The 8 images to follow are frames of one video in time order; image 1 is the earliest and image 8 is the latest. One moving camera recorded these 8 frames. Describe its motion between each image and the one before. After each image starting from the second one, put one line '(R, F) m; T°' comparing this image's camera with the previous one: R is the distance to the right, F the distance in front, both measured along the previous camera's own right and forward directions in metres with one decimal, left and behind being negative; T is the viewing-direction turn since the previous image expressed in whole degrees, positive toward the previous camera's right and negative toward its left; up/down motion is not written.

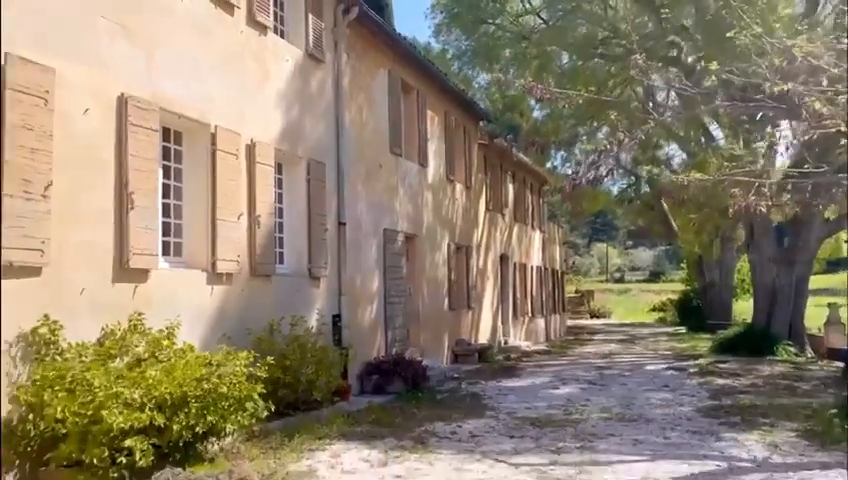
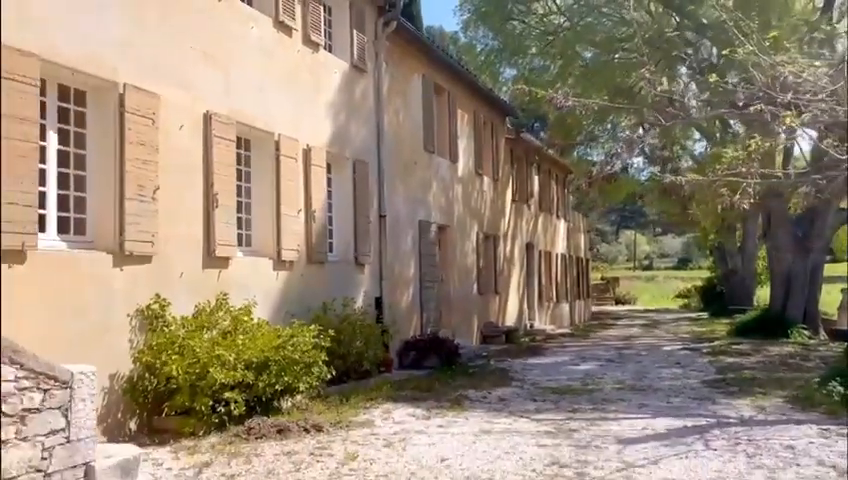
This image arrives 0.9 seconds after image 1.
(-0.1, -1.2) m; -2°
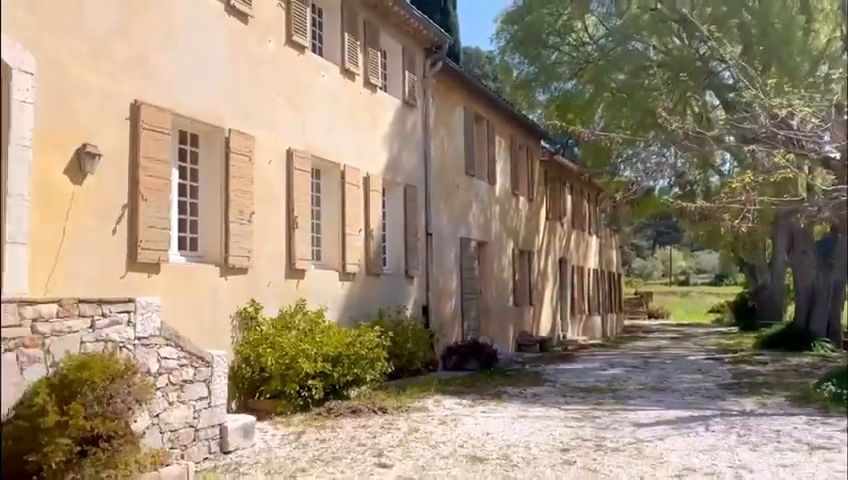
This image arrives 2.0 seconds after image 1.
(-0.2, -1.5) m; -3°
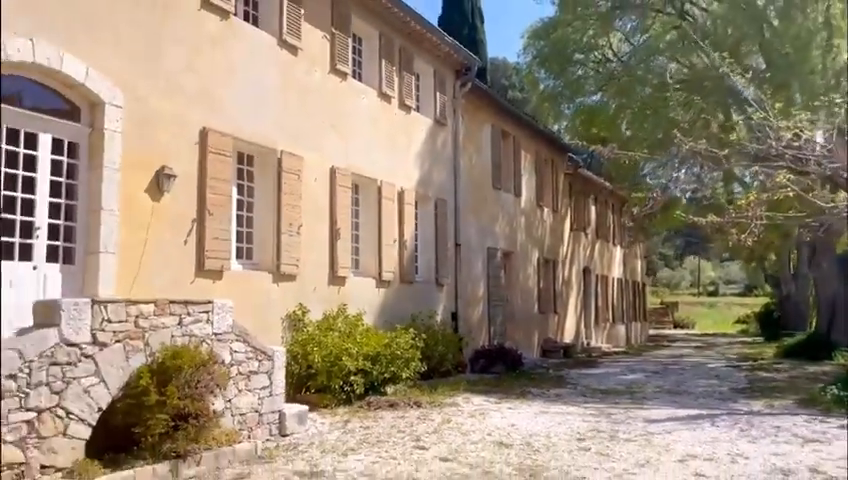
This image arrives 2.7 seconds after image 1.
(-0.1, -0.9) m; -2°
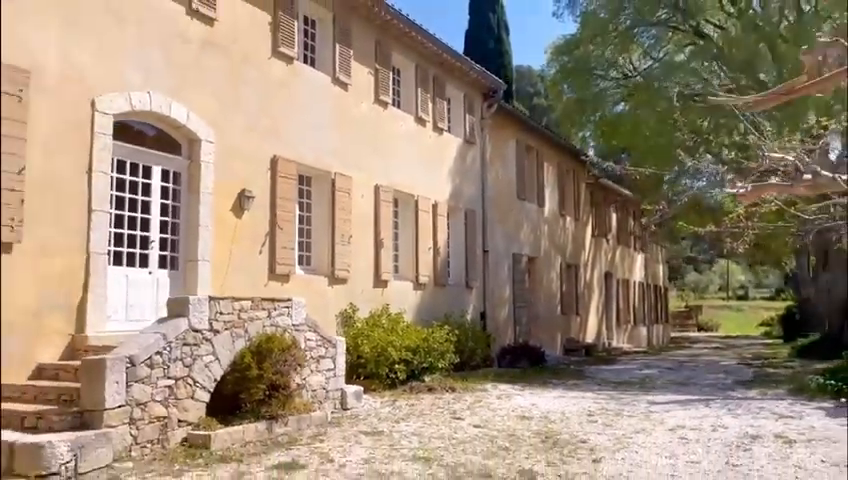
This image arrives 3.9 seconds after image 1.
(-0.1, -1.5) m; -2°
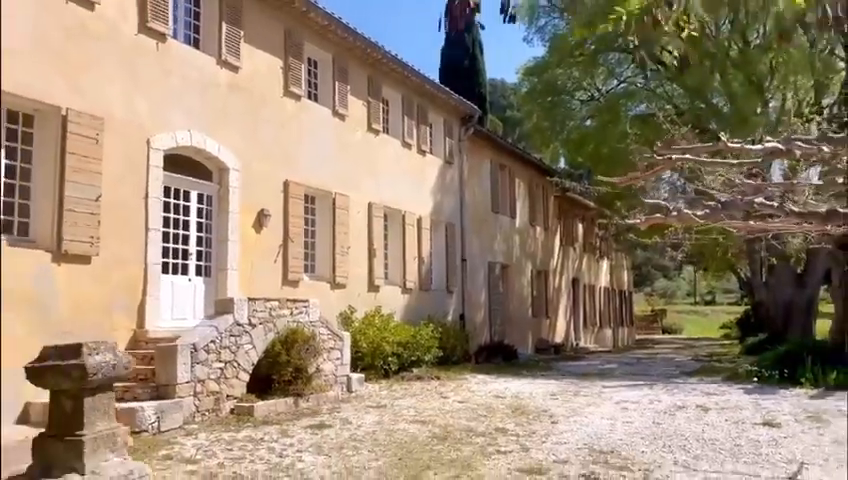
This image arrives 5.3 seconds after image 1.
(-0.3, -1.8) m; +2°
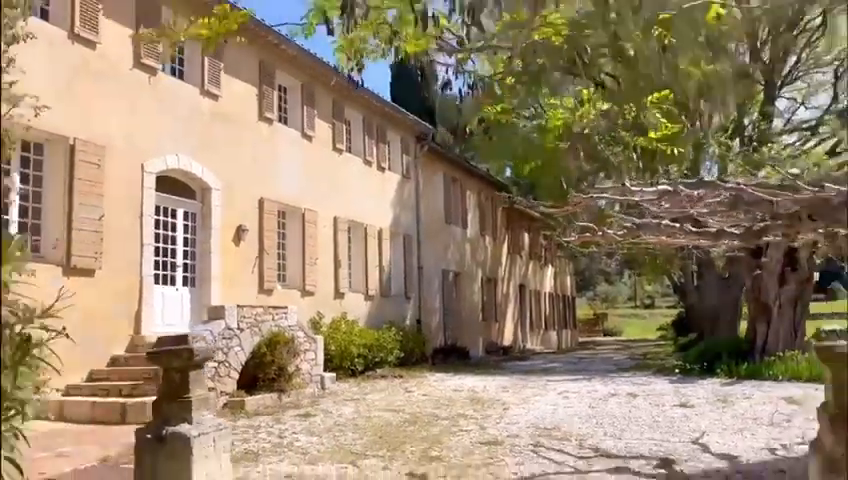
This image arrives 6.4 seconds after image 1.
(-0.3, -1.3) m; +4°
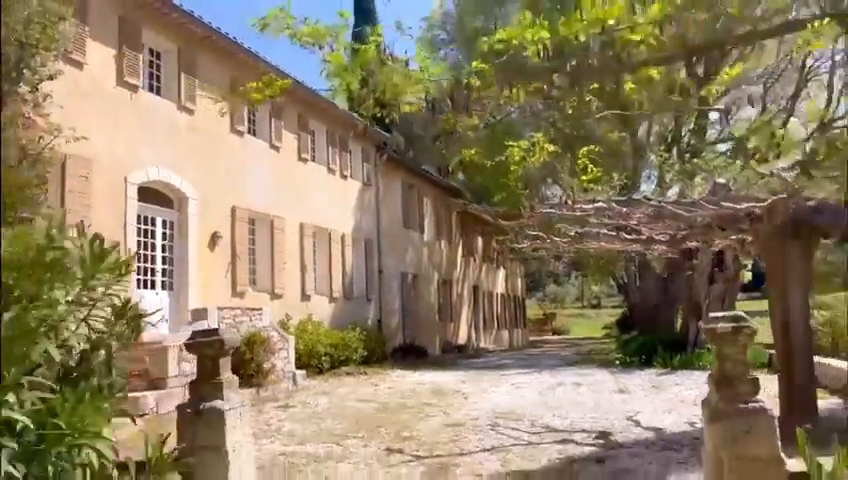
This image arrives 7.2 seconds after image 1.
(-0.2, -1.0) m; +4°
